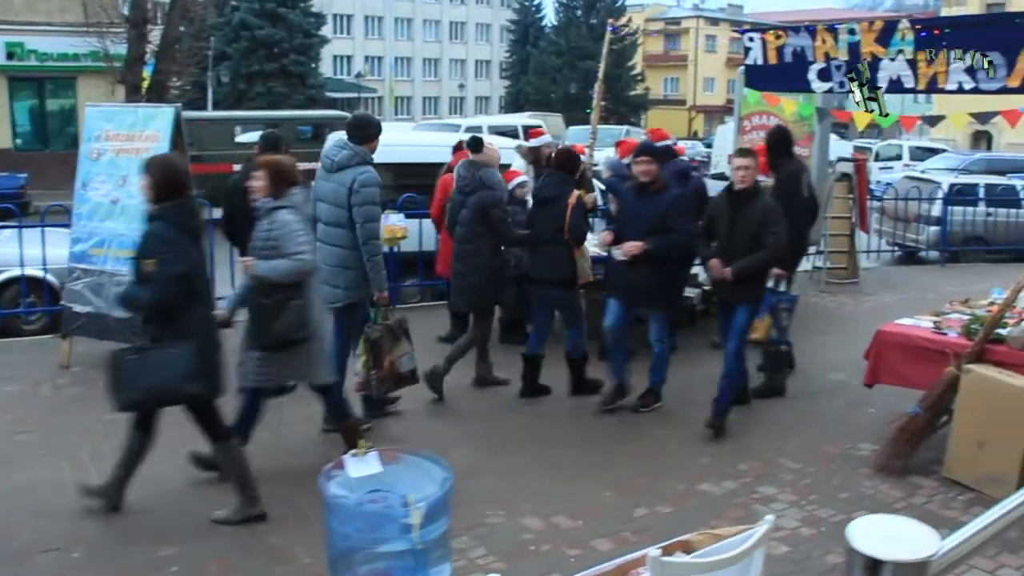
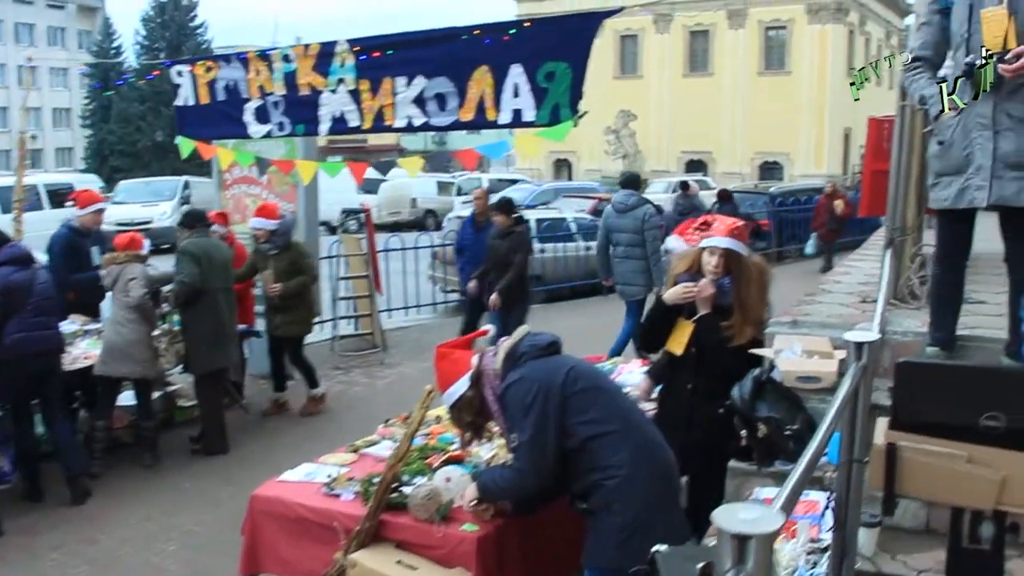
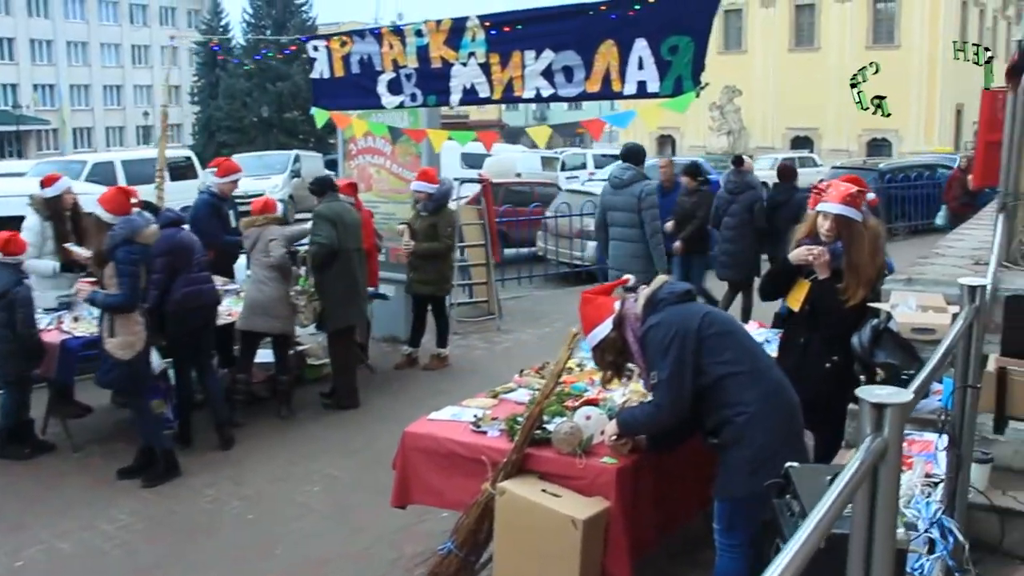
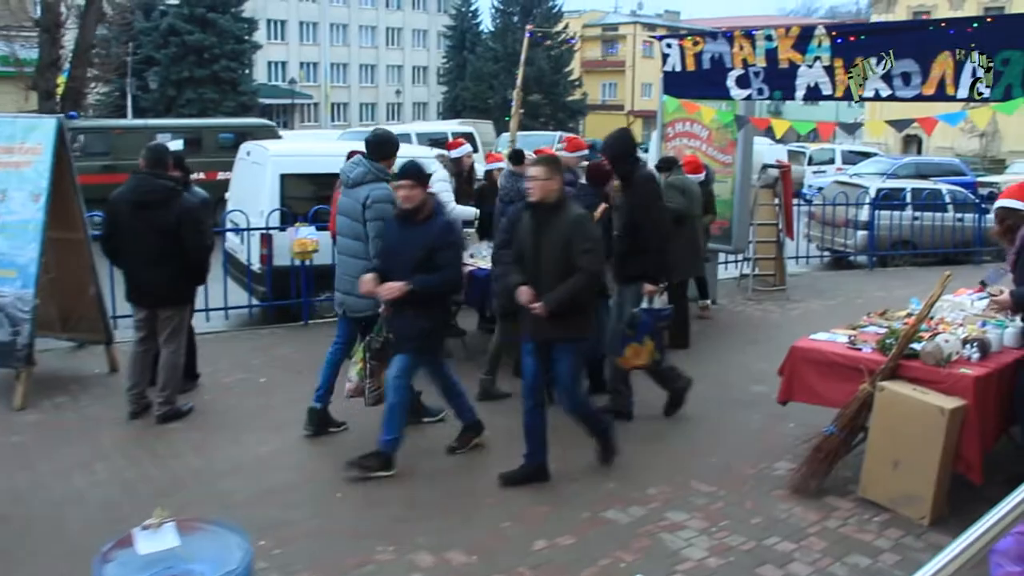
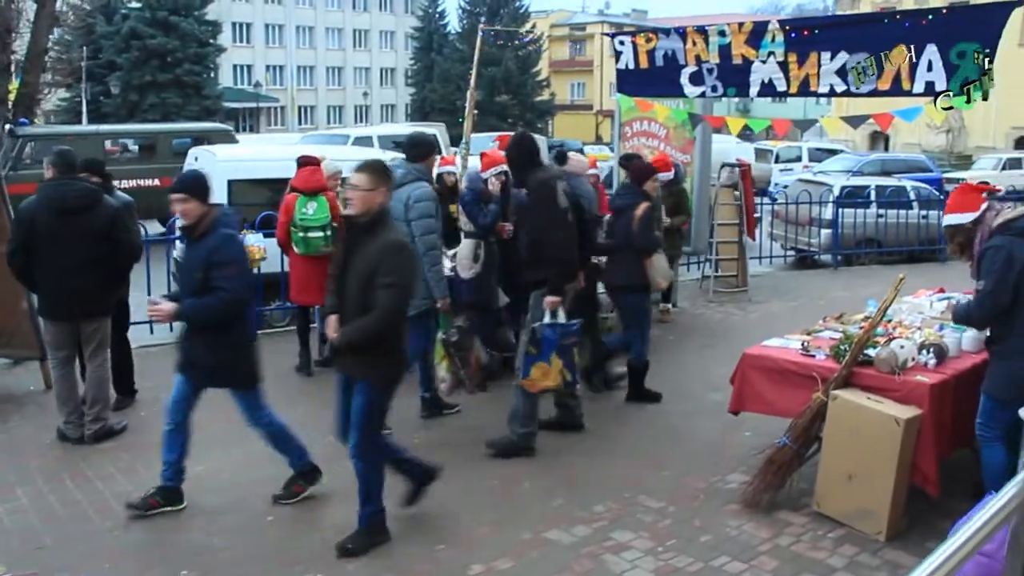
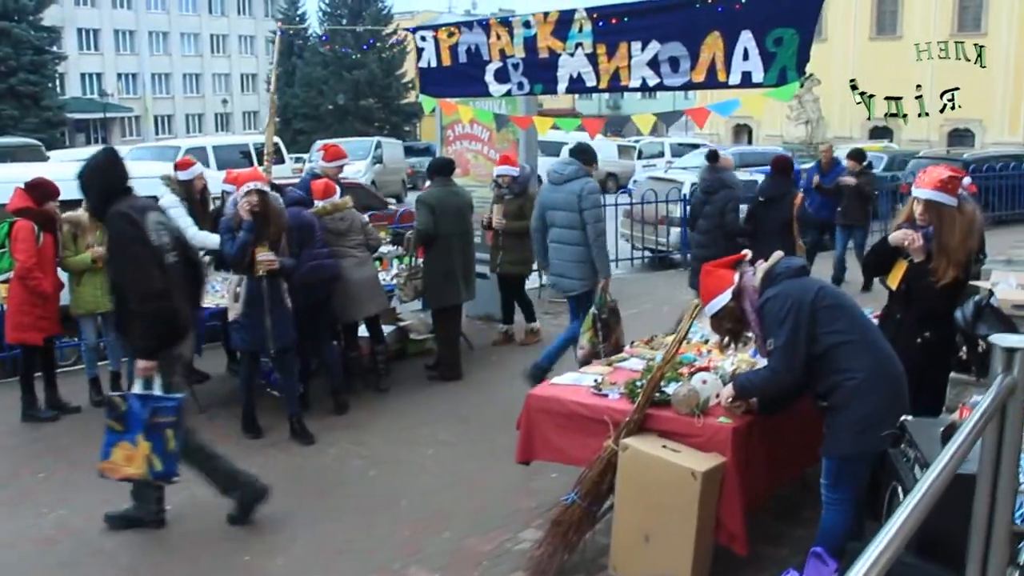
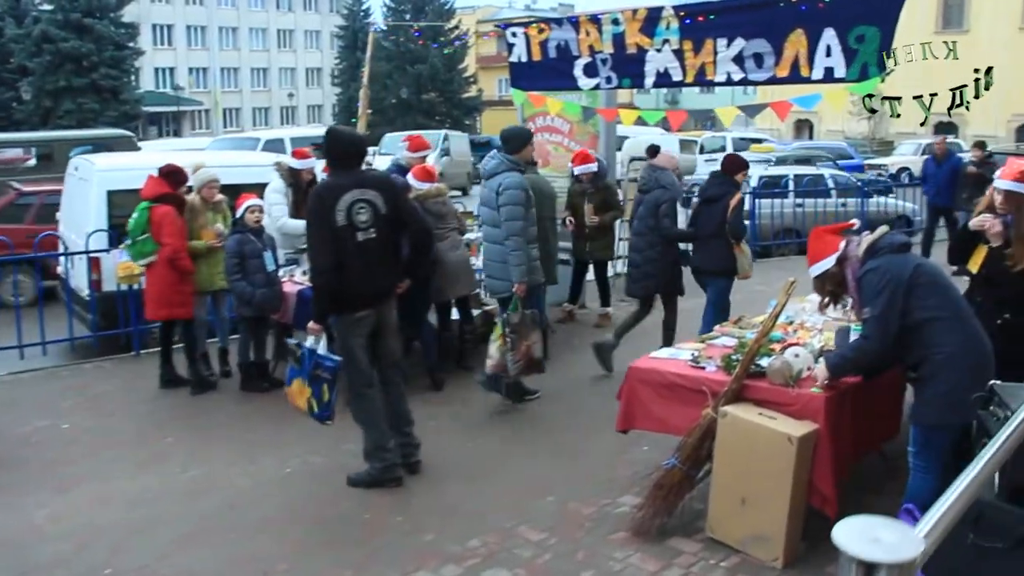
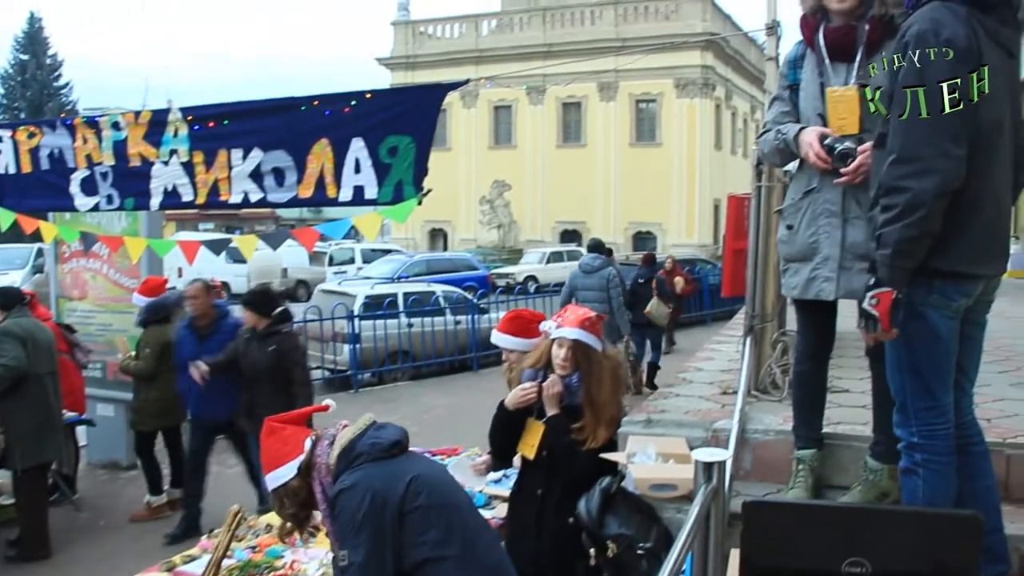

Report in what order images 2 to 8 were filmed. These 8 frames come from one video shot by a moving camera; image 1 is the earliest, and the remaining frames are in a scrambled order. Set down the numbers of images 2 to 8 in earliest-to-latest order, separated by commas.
4, 5, 7, 6, 3, 2, 8
